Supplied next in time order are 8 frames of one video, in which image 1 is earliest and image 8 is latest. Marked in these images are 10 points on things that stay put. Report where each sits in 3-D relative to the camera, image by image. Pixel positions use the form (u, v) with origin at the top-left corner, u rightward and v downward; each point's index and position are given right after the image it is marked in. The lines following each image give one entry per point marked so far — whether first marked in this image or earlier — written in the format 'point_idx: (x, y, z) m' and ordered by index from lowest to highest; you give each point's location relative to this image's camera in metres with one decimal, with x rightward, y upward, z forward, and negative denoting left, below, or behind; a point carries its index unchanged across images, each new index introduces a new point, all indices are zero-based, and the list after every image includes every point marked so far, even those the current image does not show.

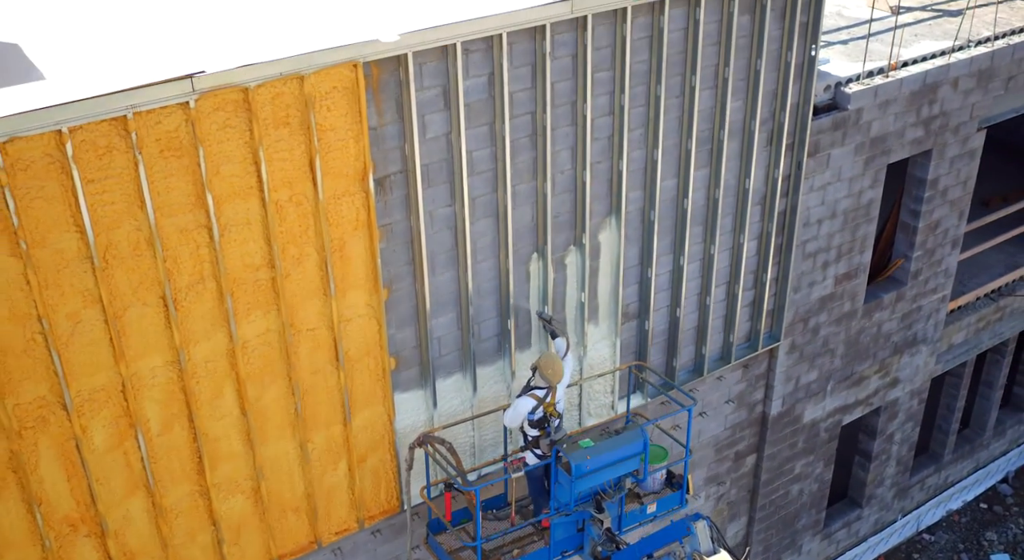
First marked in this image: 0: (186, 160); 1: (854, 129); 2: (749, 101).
0: (-2.0, +0.7, +6.0) m
1: (+3.2, +1.4, +9.3) m
2: (+2.0, +1.5, +8.5) m
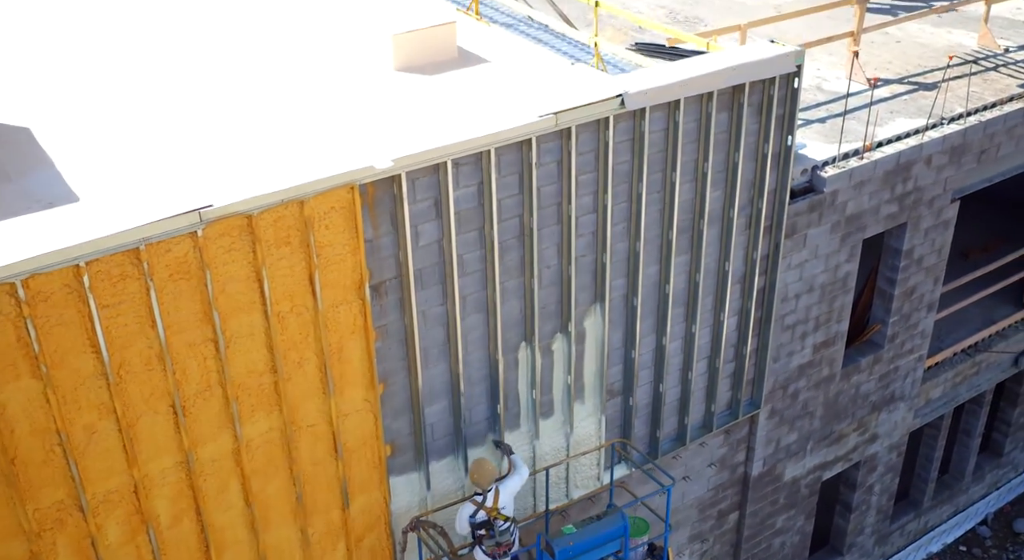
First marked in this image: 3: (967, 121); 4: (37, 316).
0: (-2.1, 0.0, +6.5) m
1: (+3.1, +0.7, +9.7) m
2: (+1.9, +0.8, +8.9) m
3: (+4.8, +1.7, +10.5) m
4: (-2.9, -0.2, +6.0) m
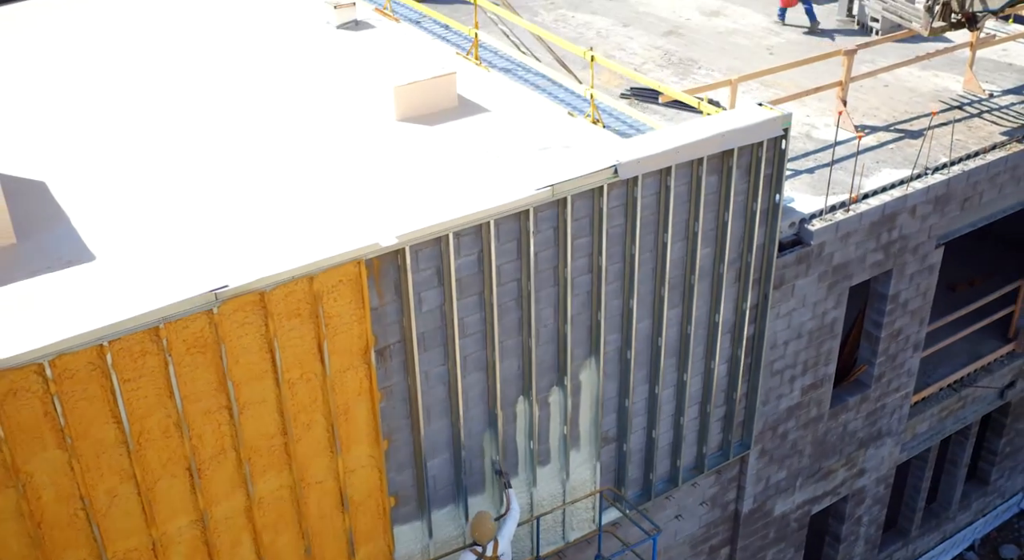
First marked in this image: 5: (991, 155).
0: (-2.1, -0.5, +6.8) m
1: (+3.1, +0.2, +10.1) m
2: (+1.9, +0.3, +9.3) m
3: (+4.8, +1.2, +10.9) m
4: (-2.9, -0.7, +6.4) m
5: (+5.4, +1.4, +11.2) m
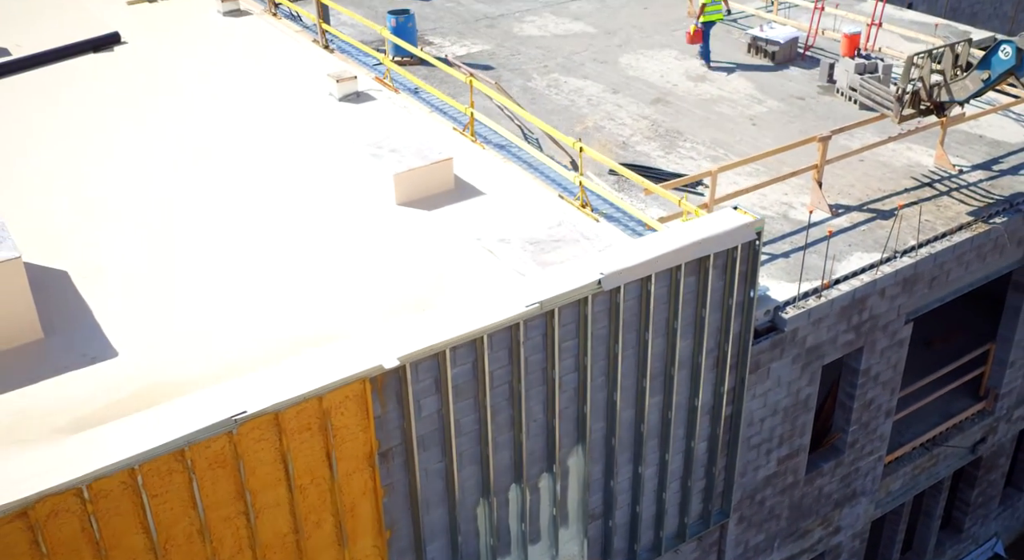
0: (-2.1, -1.4, +7.5) m
1: (+3.0, -0.7, +10.8) m
2: (+1.9, -0.6, +10.0) m
3: (+4.7, +0.3, +11.6) m
4: (-3.0, -1.6, +7.1) m
5: (+5.3, +0.5, +11.9) m
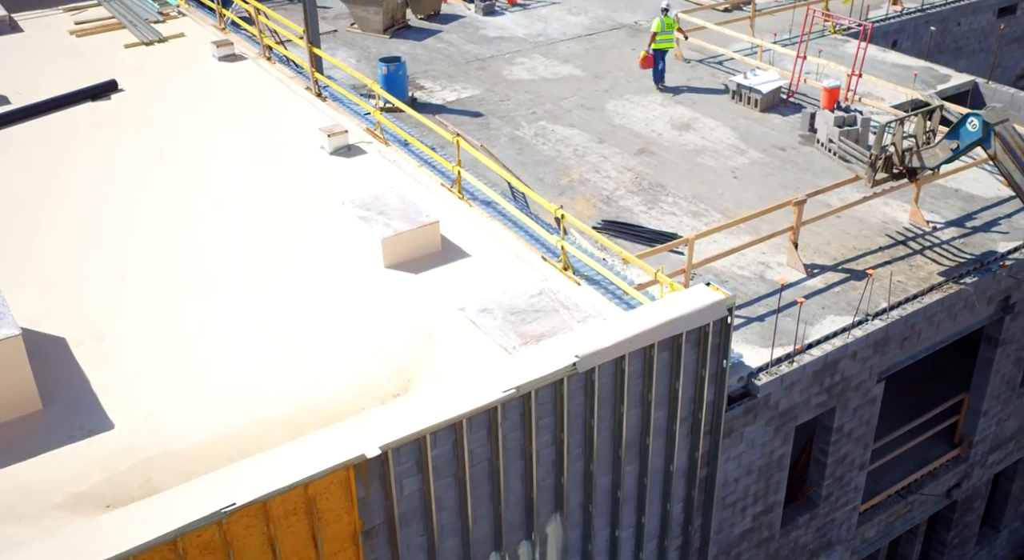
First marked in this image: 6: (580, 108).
0: (-2.3, -2.2, +7.9) m
1: (+2.8, -1.4, +11.2) m
2: (+1.7, -1.3, +10.4) m
3: (+4.5, -0.4, +12.0) m
4: (-3.1, -2.4, +7.5) m
5: (+5.1, -0.2, +12.3) m
6: (+1.2, +3.0, +17.5) m
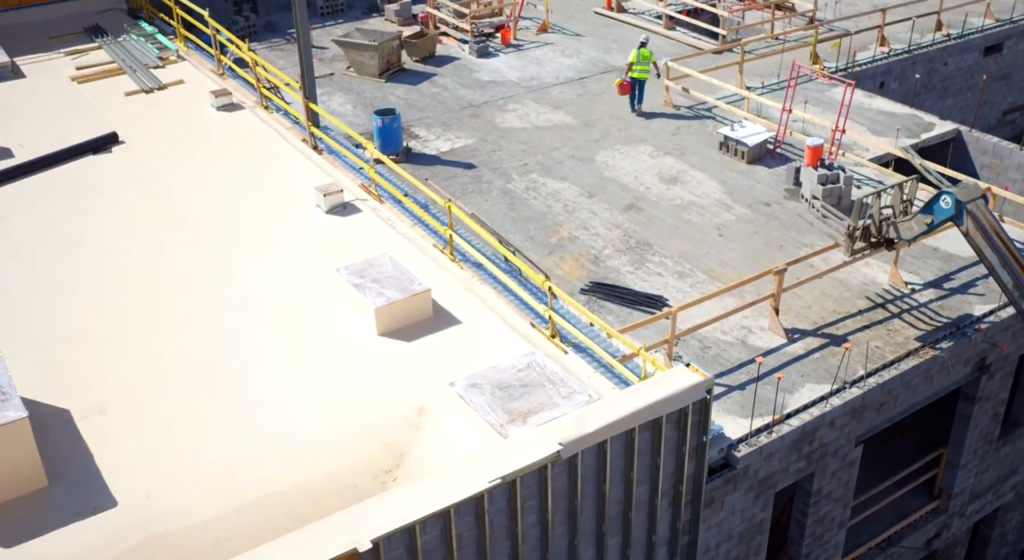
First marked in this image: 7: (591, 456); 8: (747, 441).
0: (-2.5, -3.1, +8.3) m
1: (+2.7, -2.3, +11.6) m
2: (+1.5, -2.2, +10.8) m
3: (+4.4, -1.3, +12.4) m
4: (-3.3, -3.3, +7.9) m
5: (+5.0, -1.1, +12.7) m
6: (+1.0, +2.2, +17.9) m
7: (+0.8, -1.8, +10.1) m
8: (+2.7, -1.9, +11.6) m
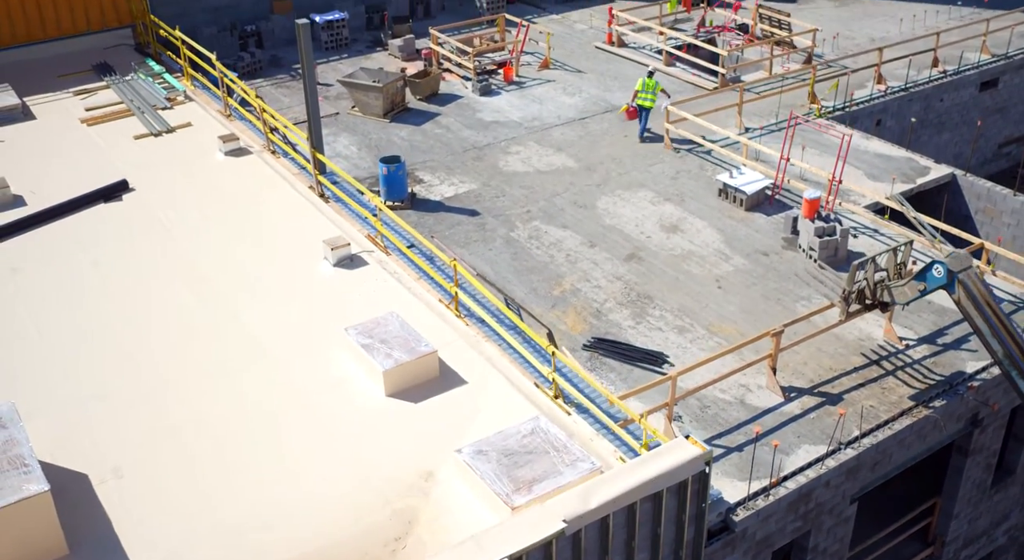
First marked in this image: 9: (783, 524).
0: (-2.4, -3.9, +8.7) m
1: (+2.7, -3.1, +11.9) m
2: (+1.6, -3.0, +11.1) m
3: (+4.5, -2.1, +12.7) m
4: (-3.2, -4.1, +8.3) m
5: (+5.0, -1.9, +13.0) m
6: (+1.1, +1.4, +18.2) m
7: (+0.8, -2.6, +10.4) m
8: (+2.8, -2.7, +11.9) m
9: (+3.4, -3.0, +12.3) m
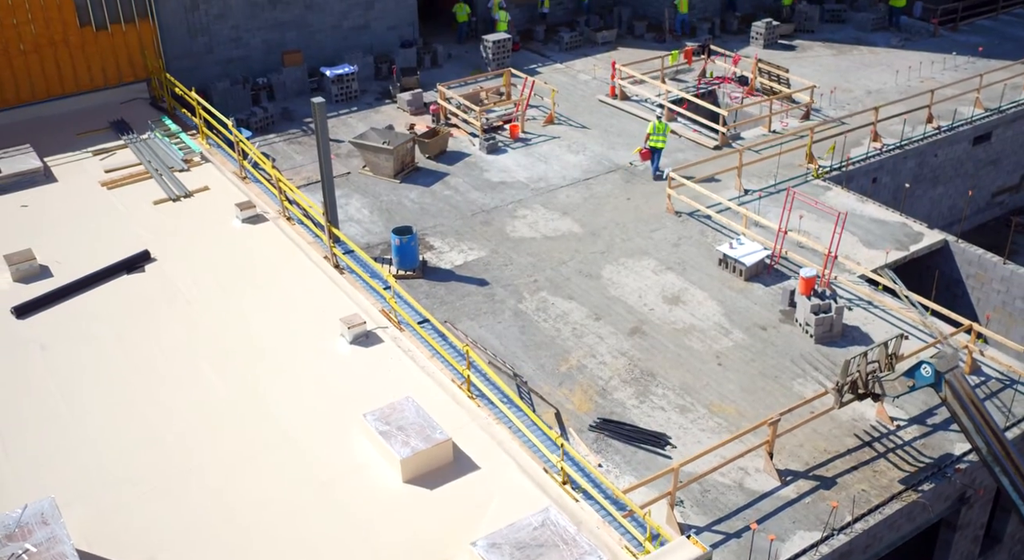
0: (-2.3, -5.2, +9.4) m
1: (+2.9, -4.4, +12.6) m
2: (+1.7, -4.3, +11.9) m
3: (+4.6, -3.4, +13.5) m
4: (-3.1, -5.4, +9.0) m
5: (+5.2, -3.2, +13.7) m
6: (+1.2, +0.1, +18.9) m
7: (+1.0, -3.9, +11.1) m
8: (+2.9, -4.0, +12.6) m
9: (+3.5, -4.3, +13.0) m
